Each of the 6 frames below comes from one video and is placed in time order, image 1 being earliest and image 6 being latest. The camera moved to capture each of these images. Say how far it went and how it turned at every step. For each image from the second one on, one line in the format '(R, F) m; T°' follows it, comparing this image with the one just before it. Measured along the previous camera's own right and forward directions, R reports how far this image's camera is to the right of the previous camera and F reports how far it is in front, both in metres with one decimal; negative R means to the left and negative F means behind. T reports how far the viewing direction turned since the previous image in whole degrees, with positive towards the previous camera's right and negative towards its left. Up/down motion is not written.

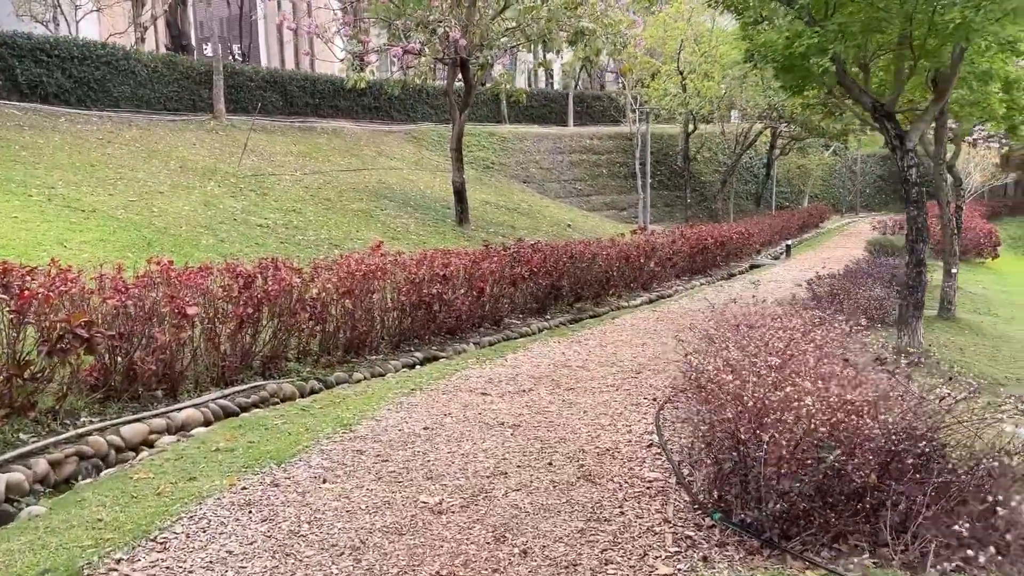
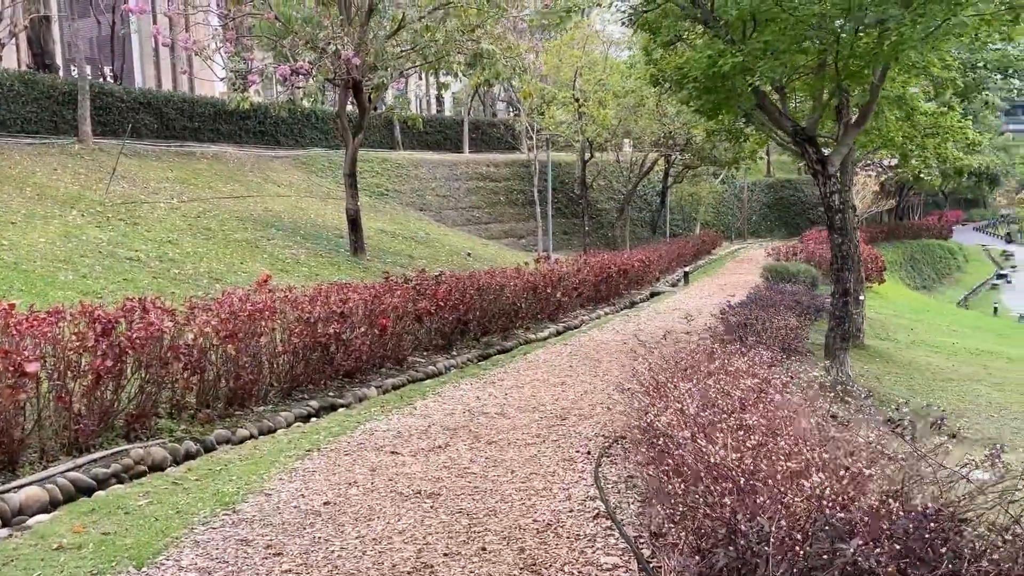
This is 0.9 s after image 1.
(-0.1, +0.6) m; +7°
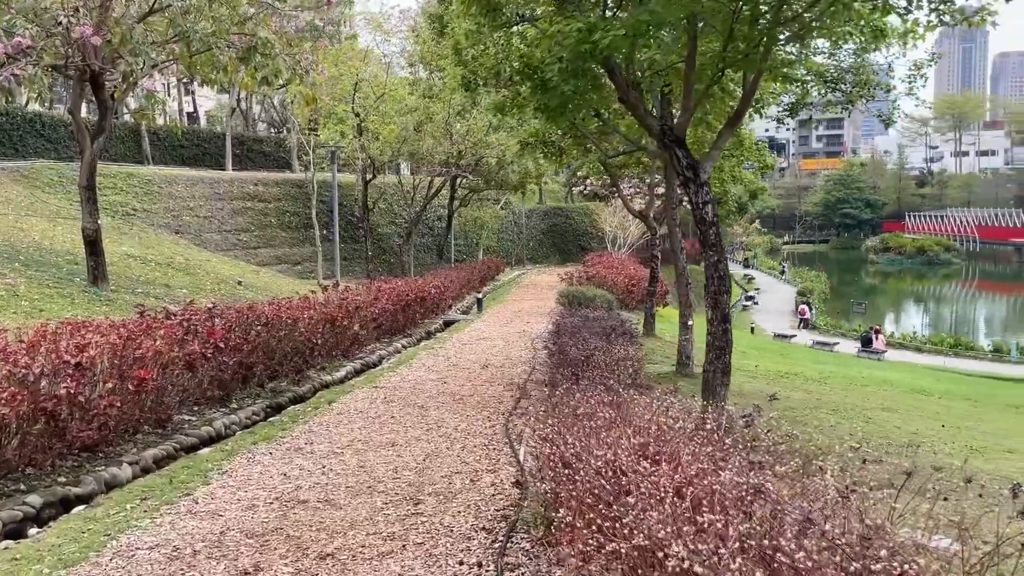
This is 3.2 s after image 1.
(-0.3, +1.4) m; +16°
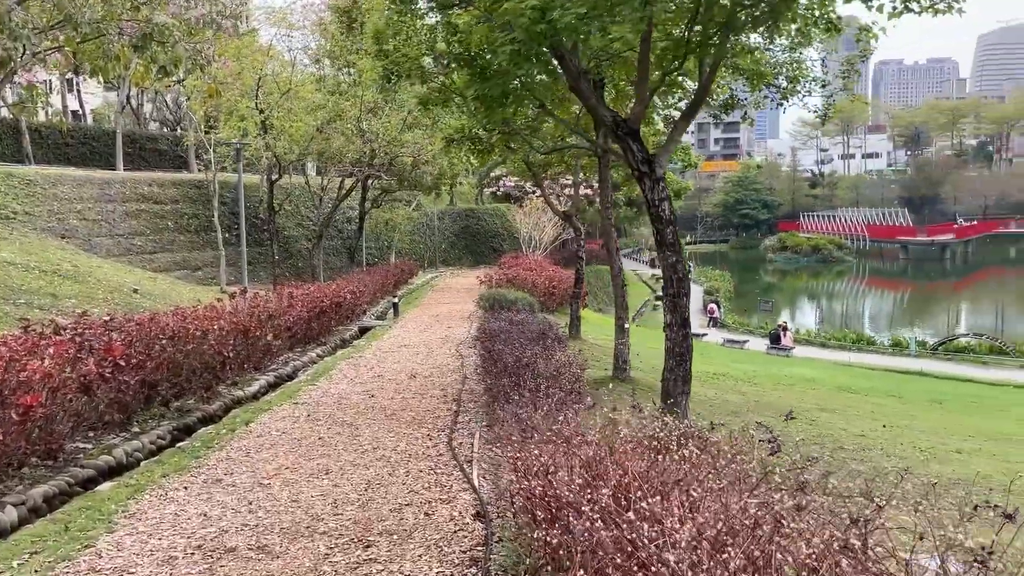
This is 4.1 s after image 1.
(-0.2, +0.4) m; +6°
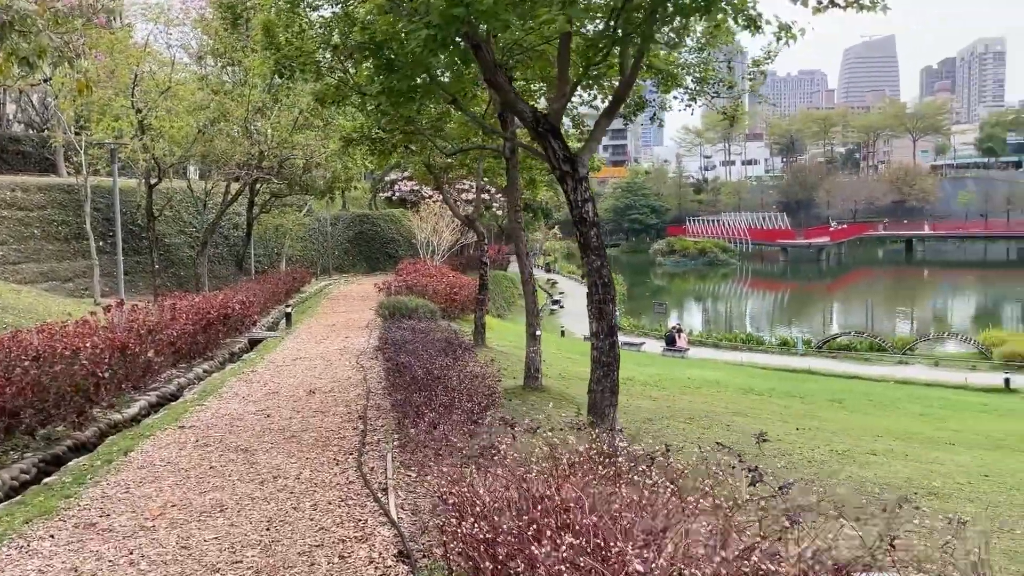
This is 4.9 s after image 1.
(-0.1, +0.4) m; +7°
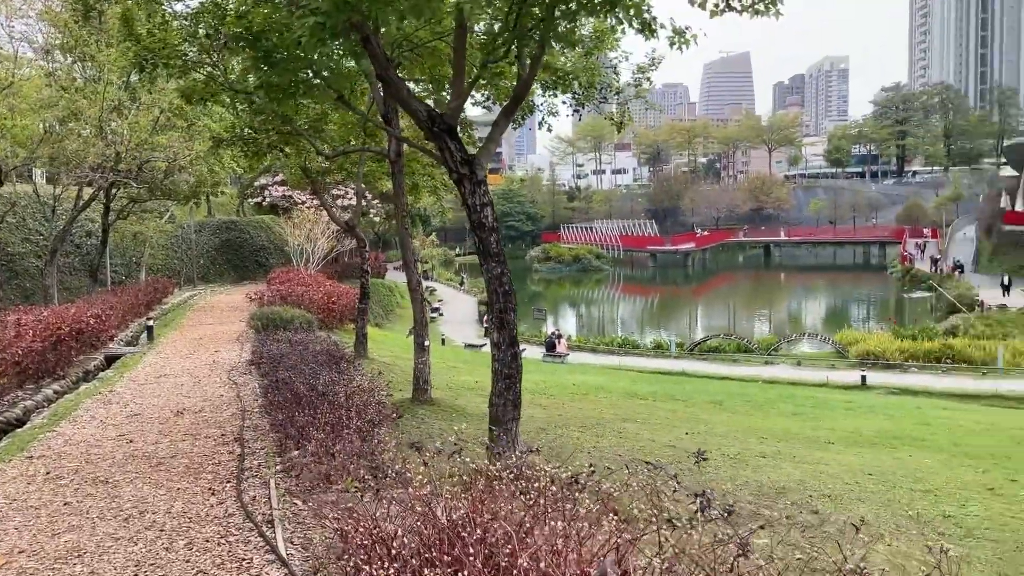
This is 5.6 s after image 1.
(-0.1, +0.2) m; +9°
